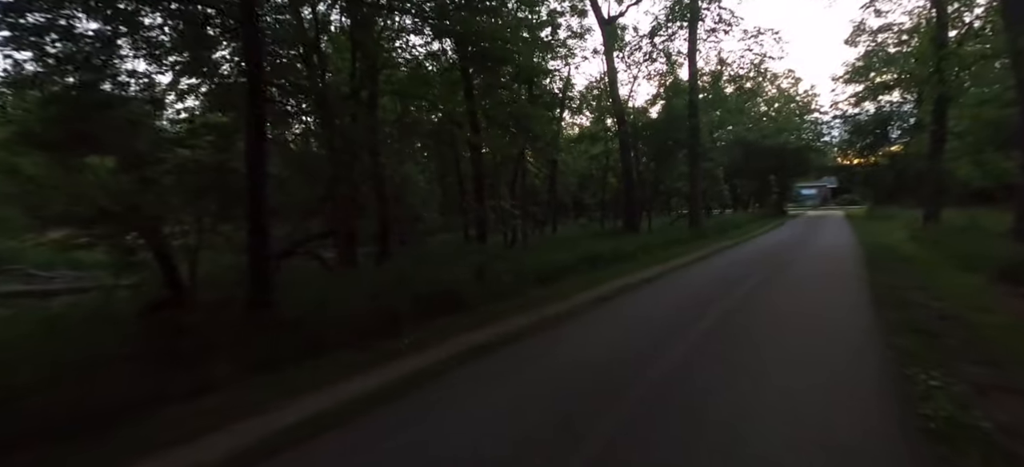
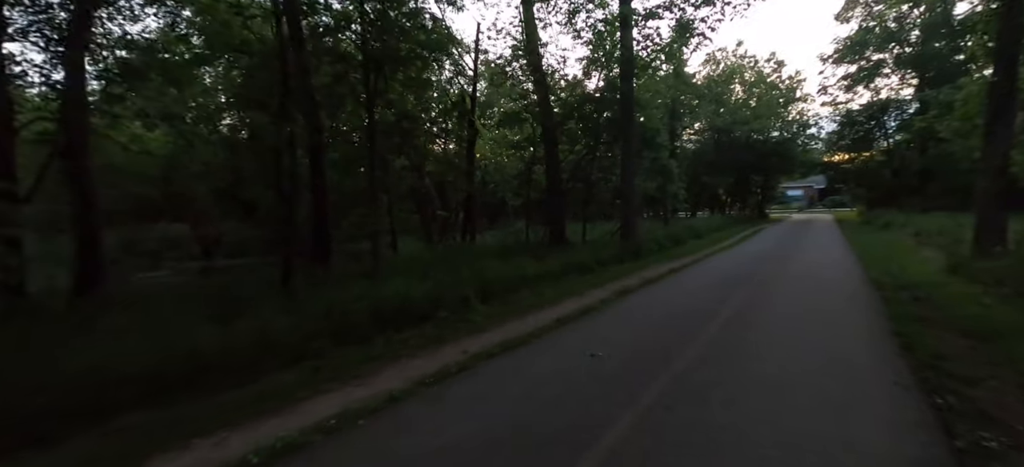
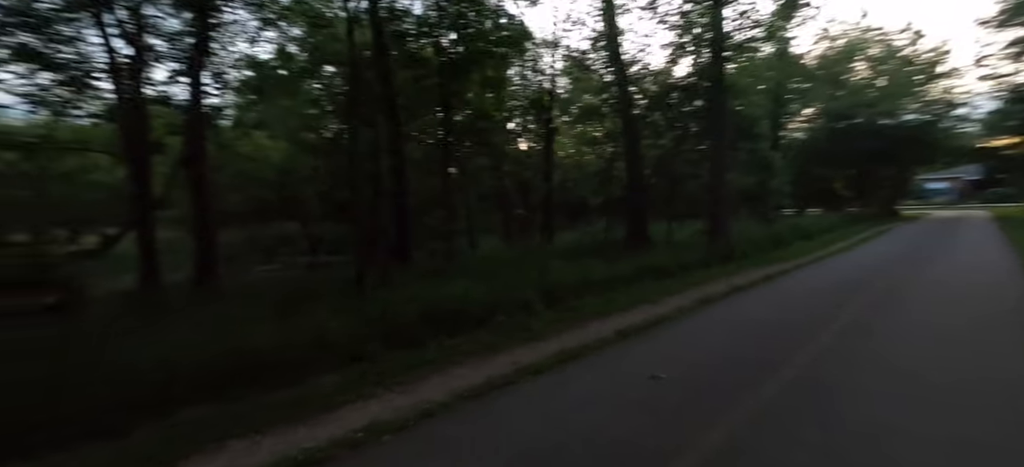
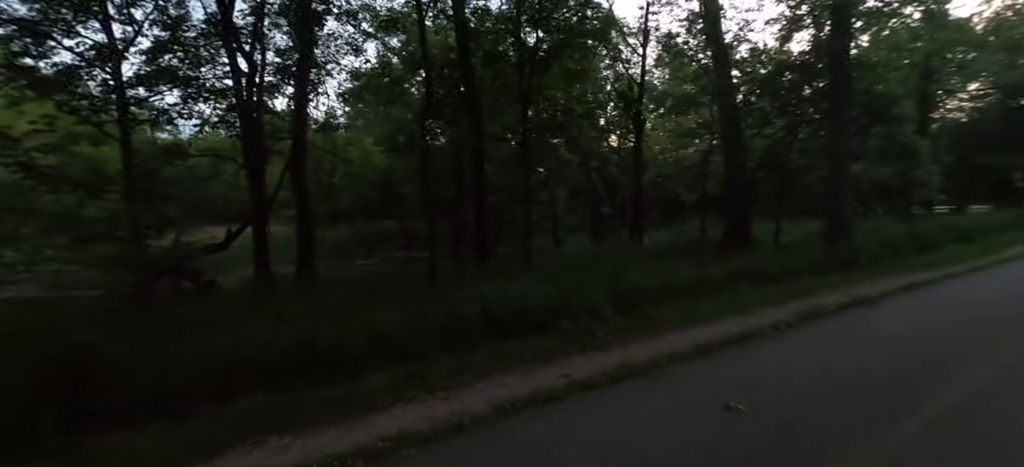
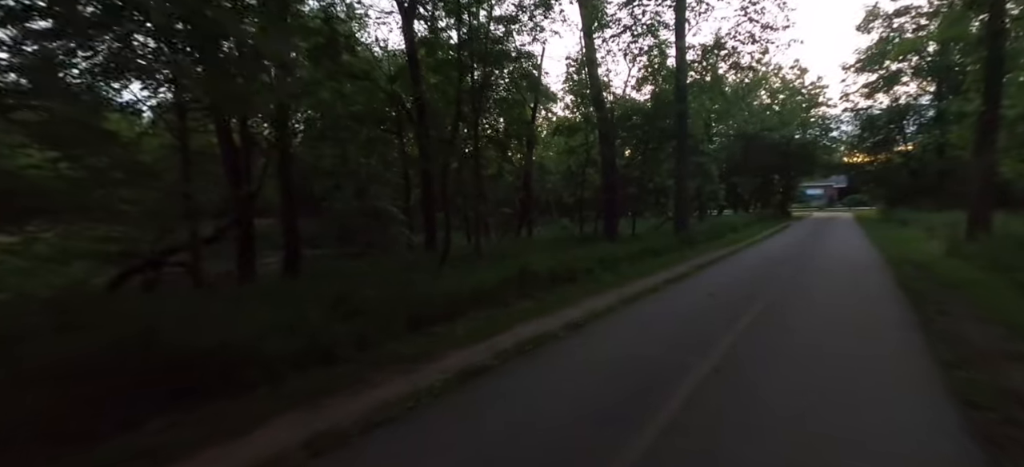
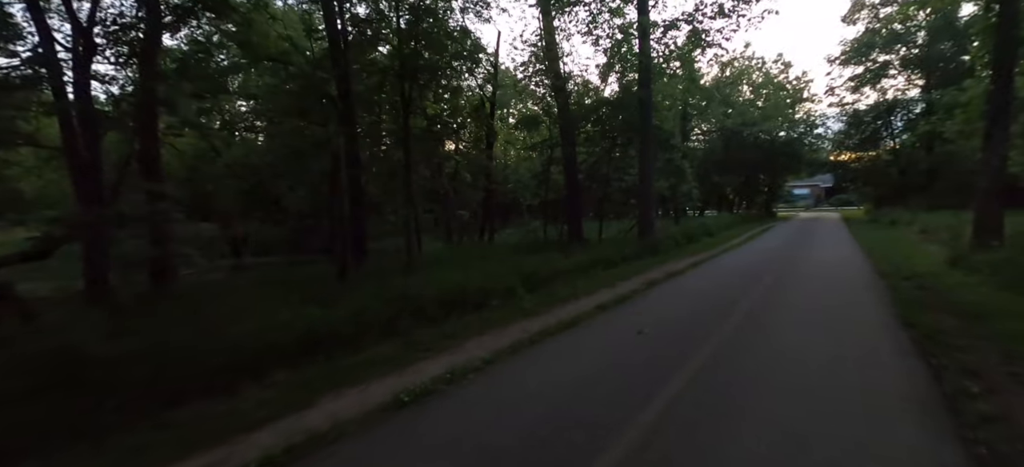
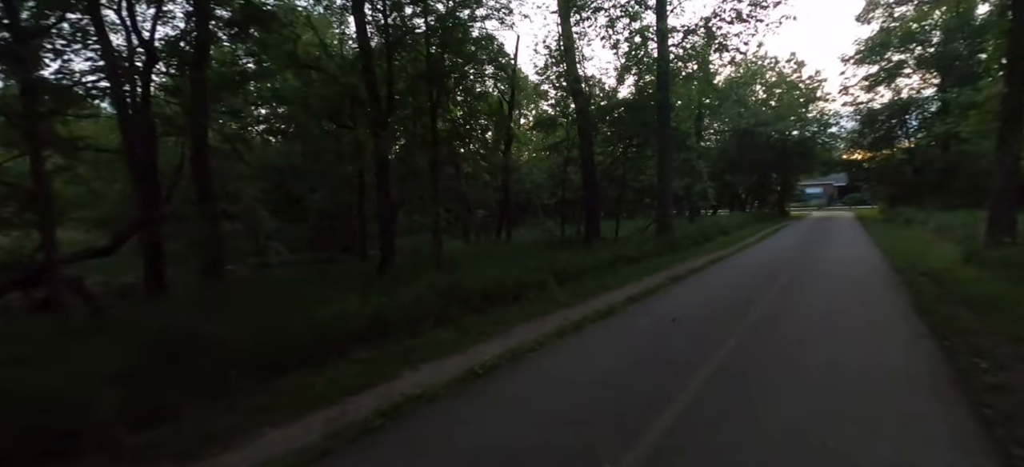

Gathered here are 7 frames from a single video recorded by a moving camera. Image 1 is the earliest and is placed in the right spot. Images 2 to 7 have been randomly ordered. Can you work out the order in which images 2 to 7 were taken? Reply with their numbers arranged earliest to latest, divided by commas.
5, 7, 6, 2, 3, 4
